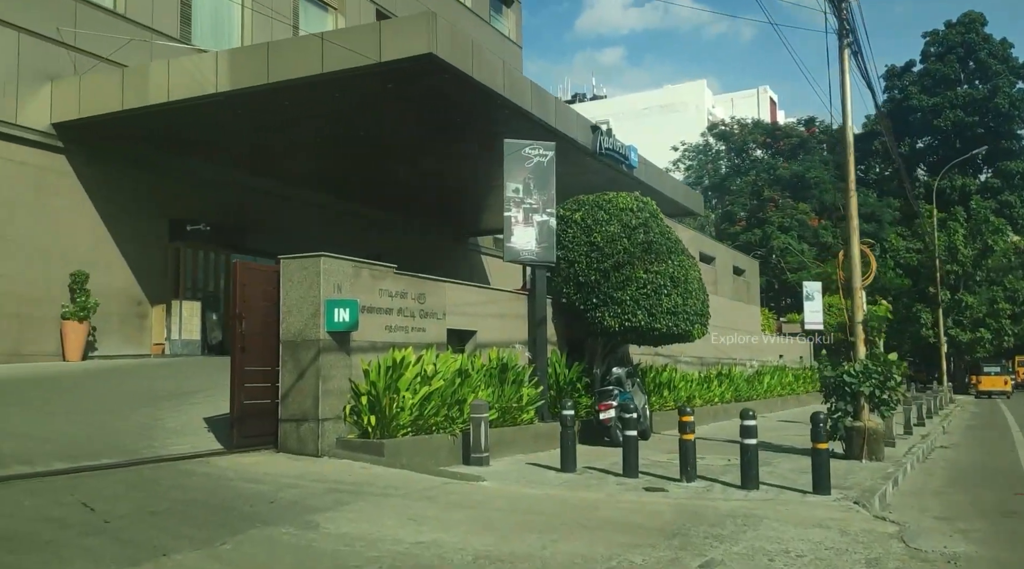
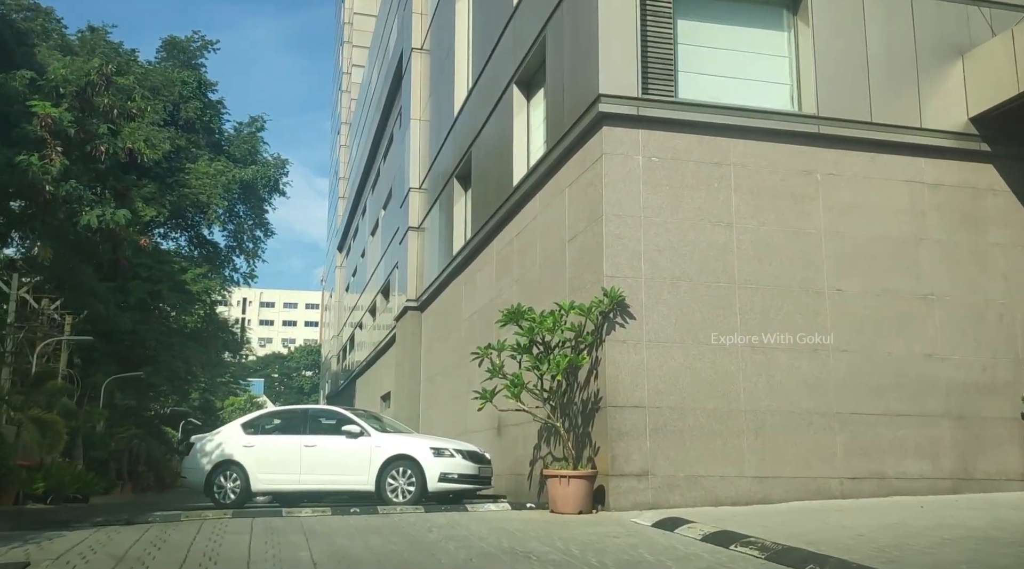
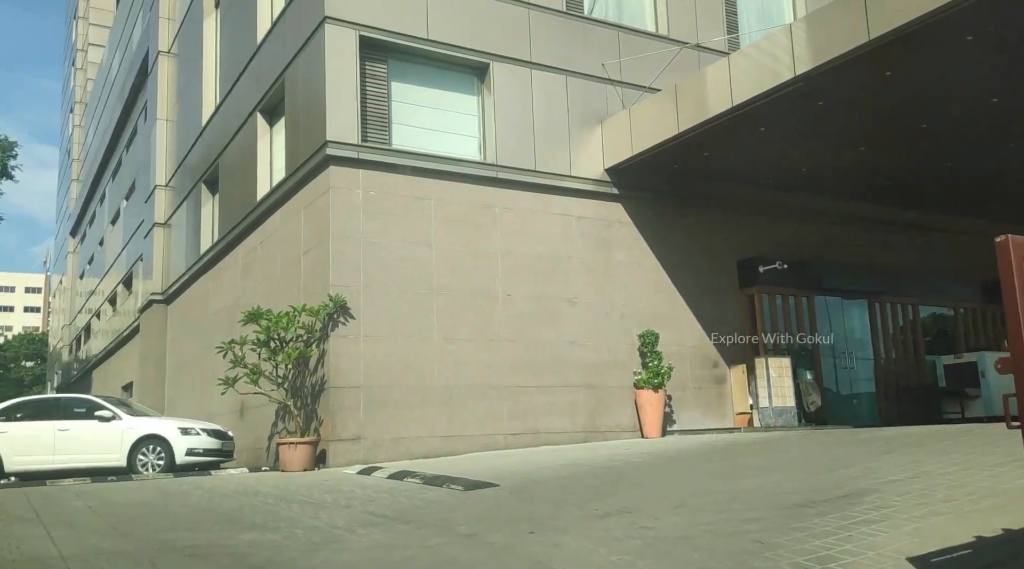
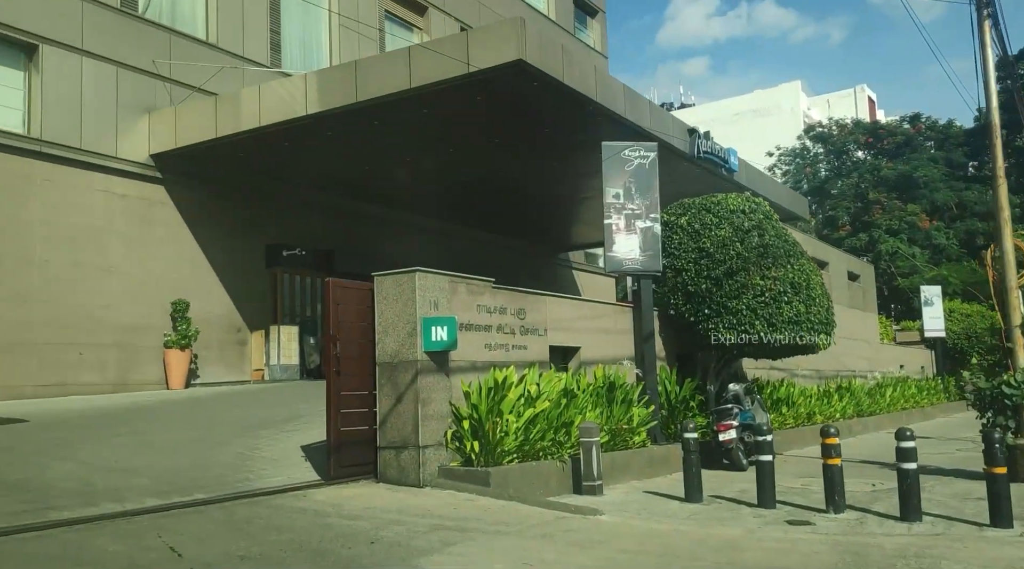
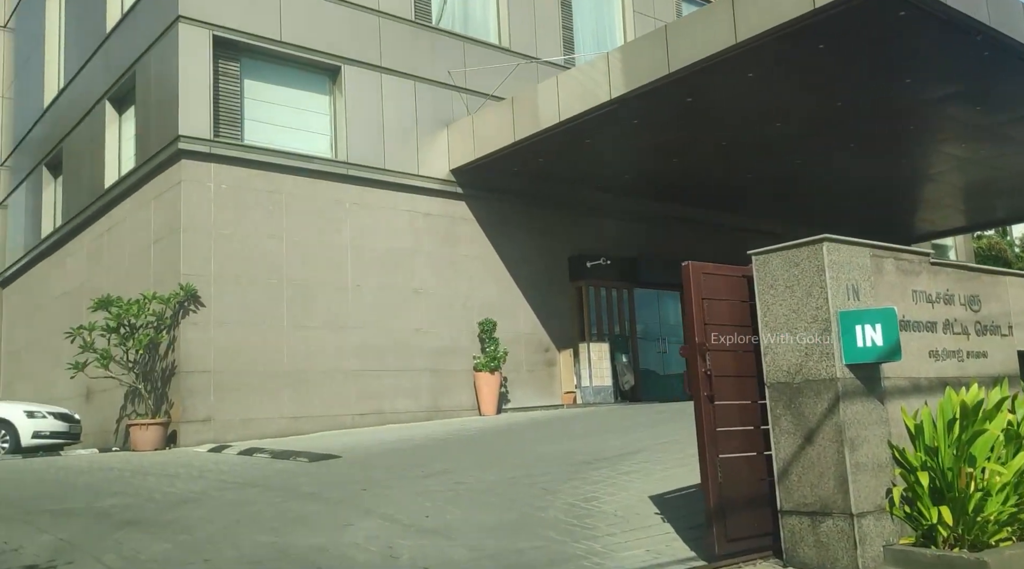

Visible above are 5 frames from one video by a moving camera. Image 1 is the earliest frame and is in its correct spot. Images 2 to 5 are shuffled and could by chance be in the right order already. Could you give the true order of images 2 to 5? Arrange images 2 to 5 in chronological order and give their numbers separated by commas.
4, 5, 3, 2
